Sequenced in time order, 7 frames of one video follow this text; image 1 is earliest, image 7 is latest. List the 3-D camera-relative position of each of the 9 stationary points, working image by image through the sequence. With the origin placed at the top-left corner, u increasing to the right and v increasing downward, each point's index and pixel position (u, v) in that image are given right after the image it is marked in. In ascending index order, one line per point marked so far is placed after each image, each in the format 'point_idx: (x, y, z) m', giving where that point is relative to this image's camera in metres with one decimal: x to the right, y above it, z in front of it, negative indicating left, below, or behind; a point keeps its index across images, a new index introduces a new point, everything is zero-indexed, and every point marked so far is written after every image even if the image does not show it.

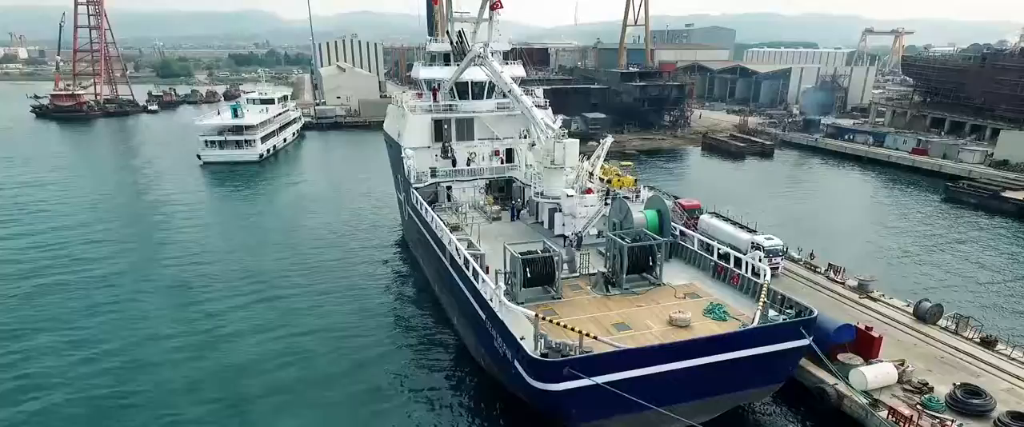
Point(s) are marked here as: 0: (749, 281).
0: (+4.8, -1.4, +11.4) m
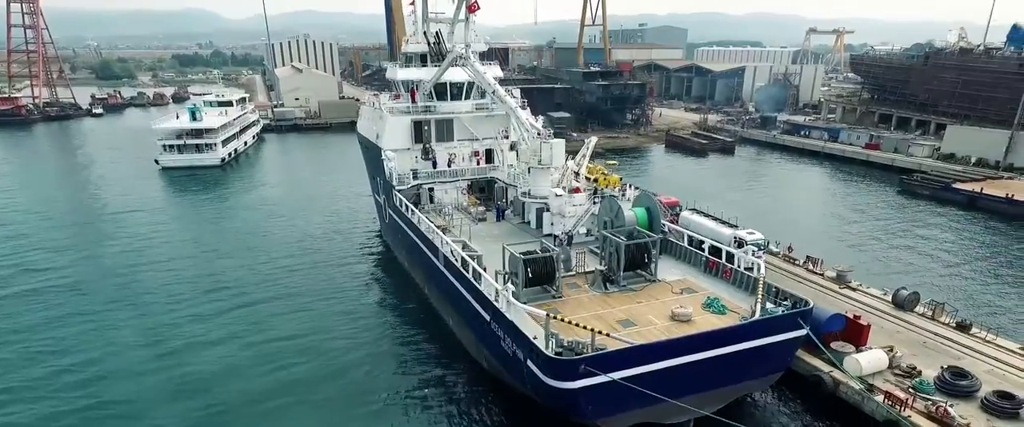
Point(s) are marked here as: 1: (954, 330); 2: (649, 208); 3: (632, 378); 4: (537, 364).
0: (+4.8, -1.3, +11.7) m
1: (+9.7, -2.5, +12.2) m
2: (+3.4, +0.2, +14.0) m
3: (+1.9, -2.5, +8.6) m
4: (+0.4, -2.4, +9.0) m
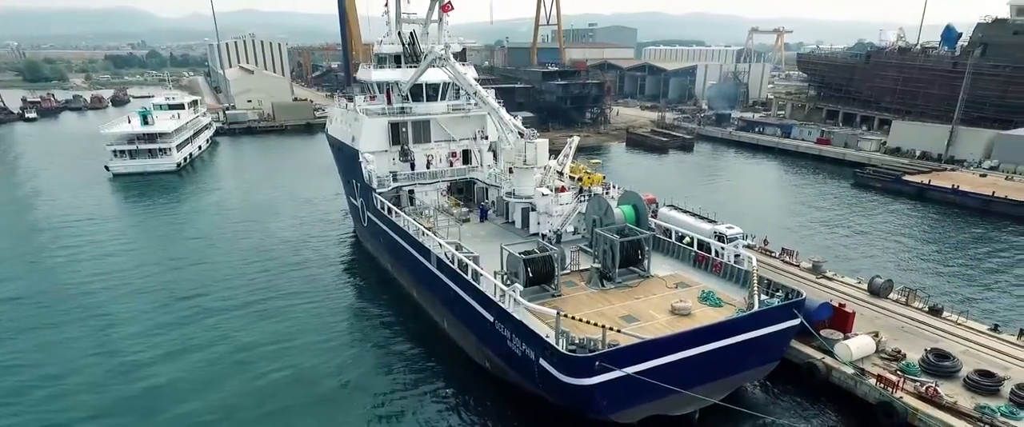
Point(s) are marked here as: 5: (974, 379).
0: (+4.8, -1.2, +12.1) m
1: (+9.6, -2.3, +12.9) m
2: (+3.1, +0.2, +14.2) m
3: (+2.1, -2.5, +8.7) m
4: (+0.6, -2.4, +9.0) m
5: (+8.0, -2.9, +9.6) m
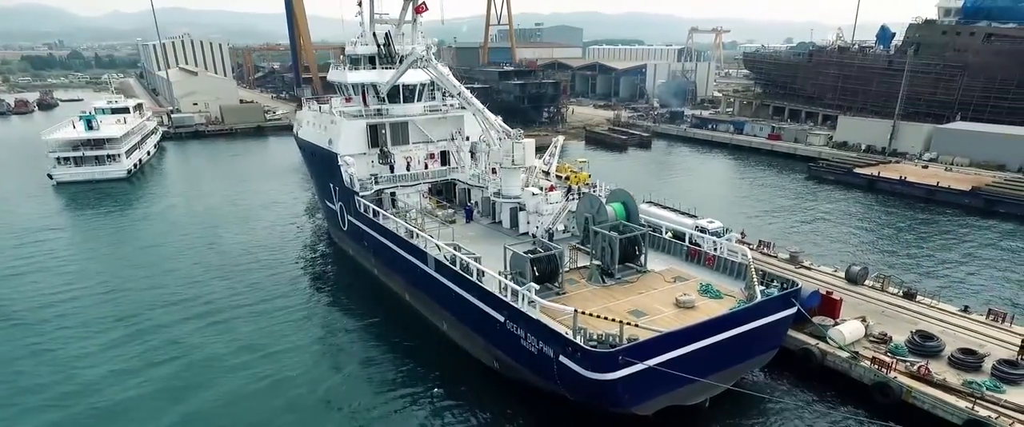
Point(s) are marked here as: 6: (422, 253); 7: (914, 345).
0: (+4.8, -1.1, +12.5) m
1: (+9.6, -2.1, +13.7) m
2: (+3.0, +0.3, +14.5) m
3: (+2.4, -2.4, +9.0) m
4: (+0.9, -2.4, +9.1) m
5: (+8.2, -2.7, +10.3) m
6: (-2.2, -1.0, +13.8) m
7: (+7.8, -2.6, +10.8) m
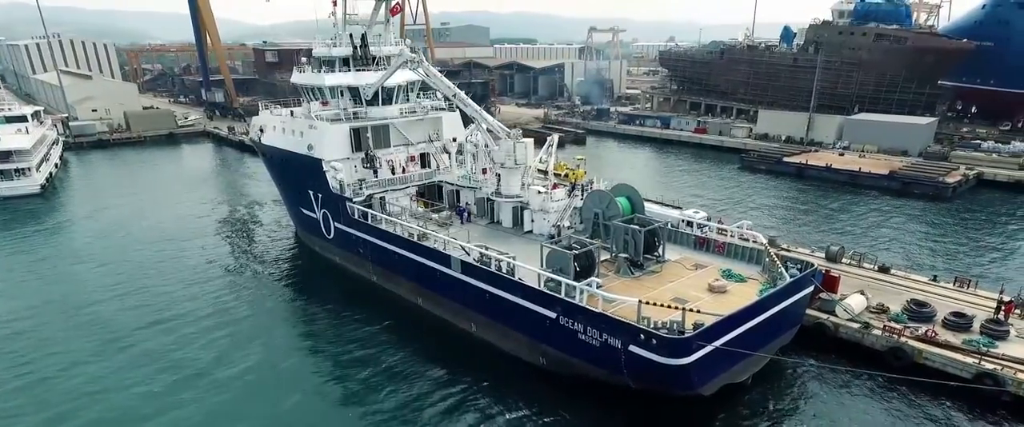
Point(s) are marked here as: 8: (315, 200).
0: (+5.5, -0.8, +13.3) m
1: (+10.1, -1.6, +15.3) m
2: (+3.3, +0.5, +15.1) m
3: (+3.7, -2.3, +9.5) m
4: (+2.2, -2.3, +9.5) m
5: (+9.2, -2.3, +11.7) m
6: (-1.7, -1.1, +13.7) m
7: (+8.7, -2.2, +12.1) m
8: (-6.9, +0.5, +19.5) m
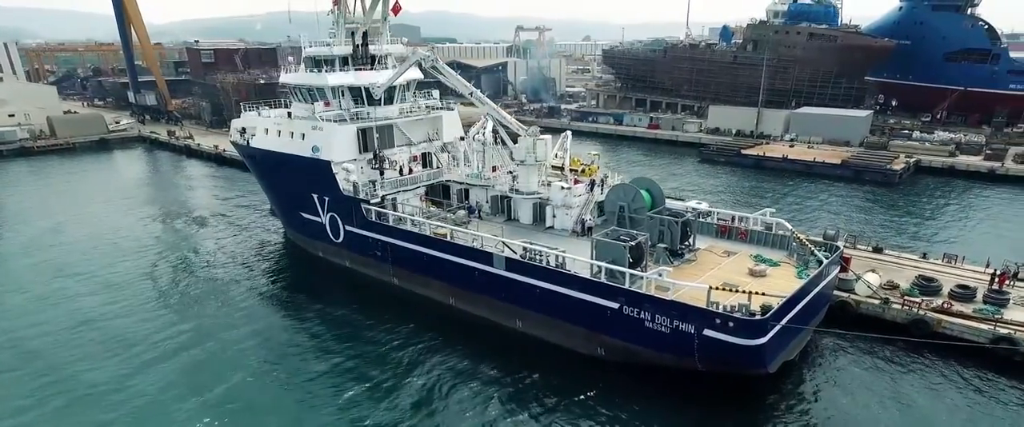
0: (+6.4, -0.5, +14.2) m
1: (+10.8, -1.2, +16.6) m
2: (+4.0, +0.7, +15.7) m
3: (+5.1, -2.0, +10.2) m
4: (+3.6, -2.1, +10.0) m
5: (+10.4, -1.8, +13.0) m
6: (-0.7, -1.0, +13.8) m
7: (+9.8, -1.8, +13.4) m
8: (-6.6, +0.3, +19.0) m
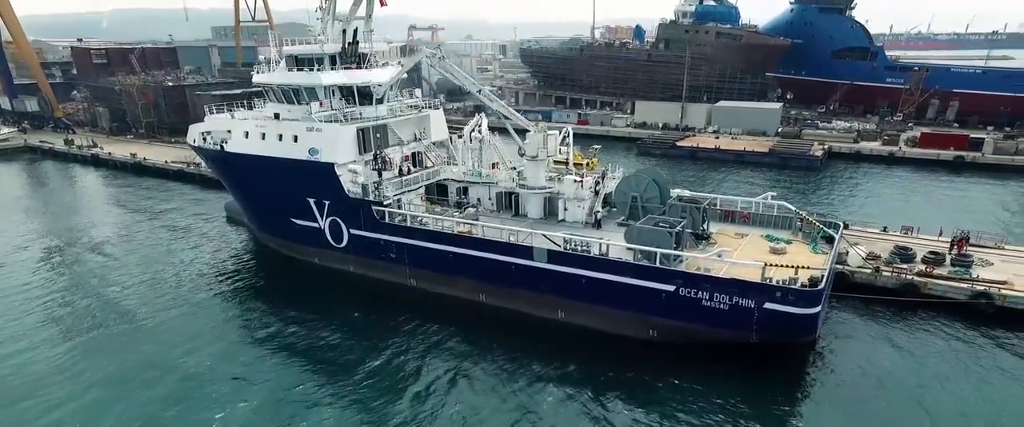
0: (+7.2, -0.1, +15.7) m
1: (+11.2, -0.5, +18.8) m
2: (+4.5, +1.0, +16.8) m
3: (+6.6, -1.6, +11.6) m
4: (+5.2, -1.8, +11.1) m
5: (+11.4, -1.2, +15.1) m
6: (+0.2, -0.9, +14.1) m
7: (+10.8, -1.1, +15.4) m
8: (-6.4, +0.2, +18.4) m
